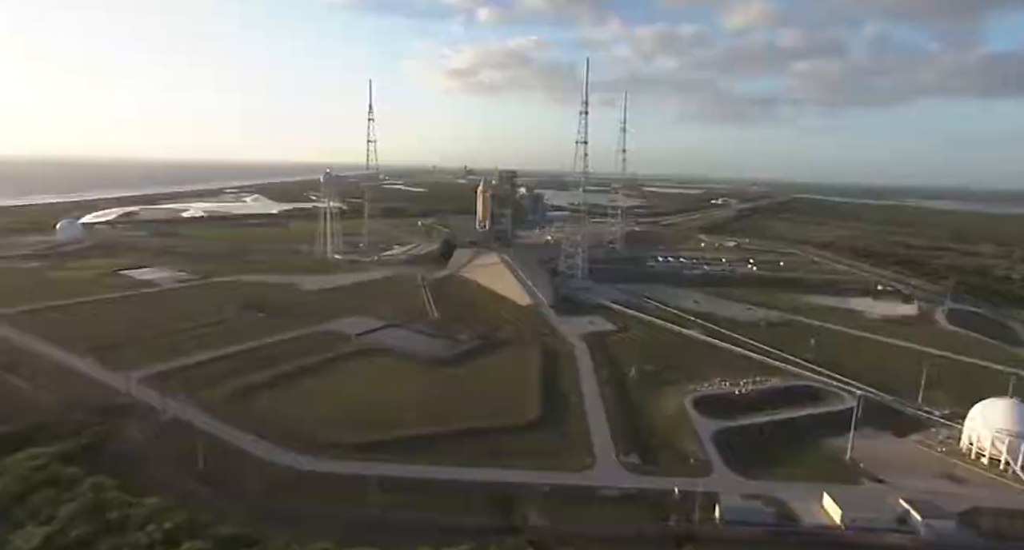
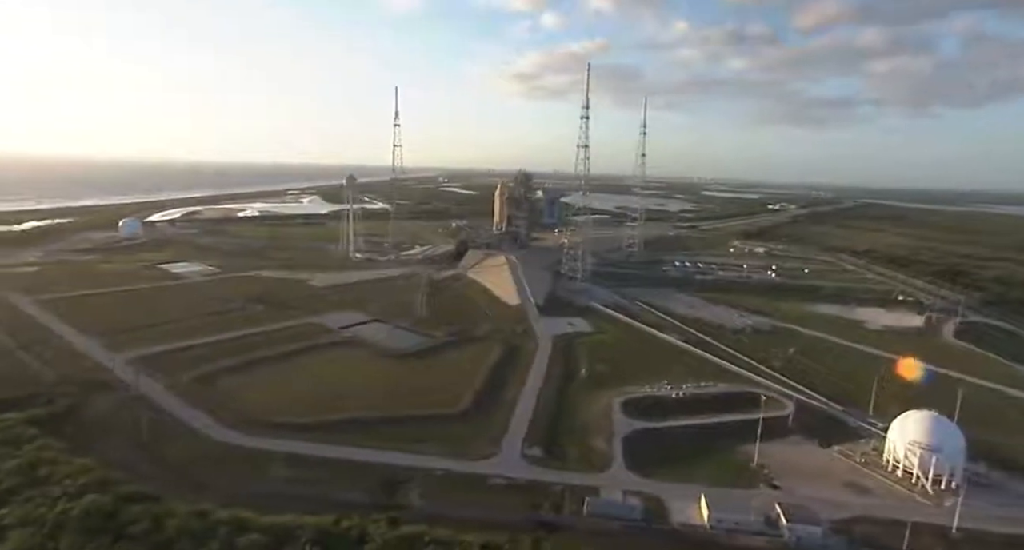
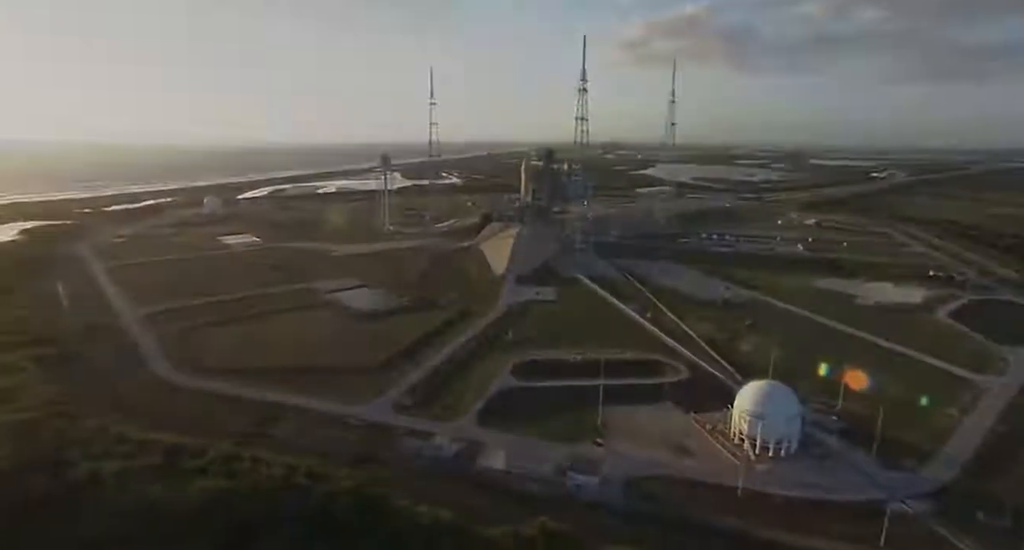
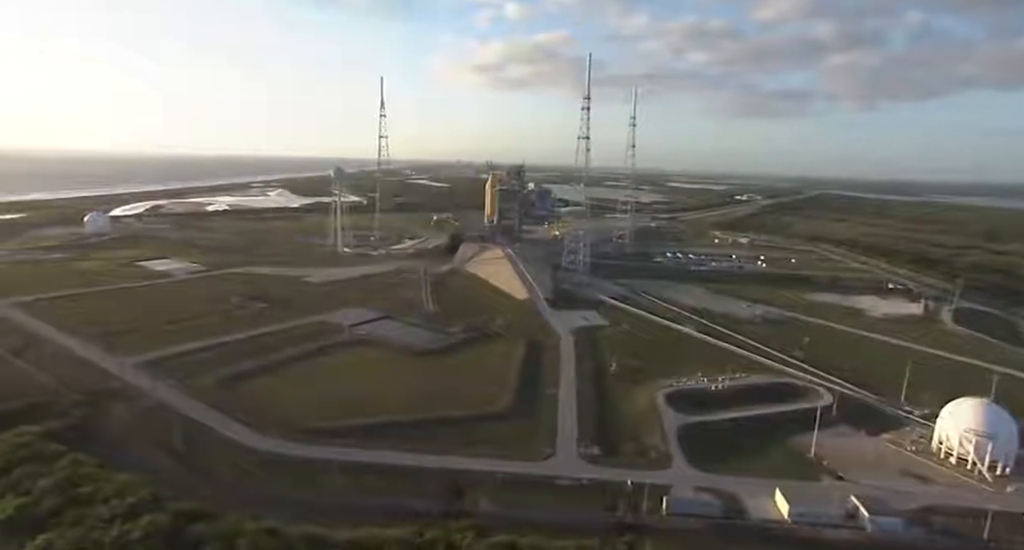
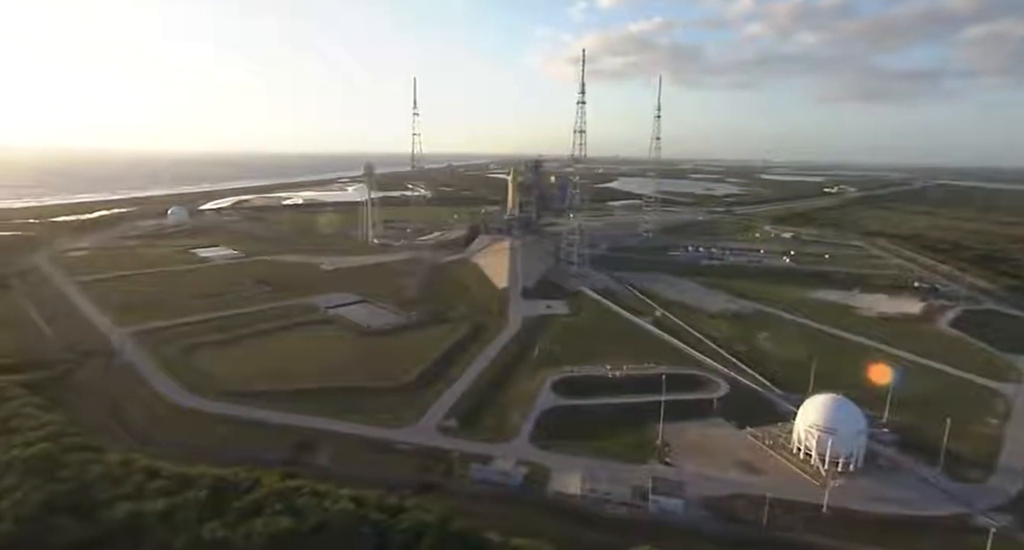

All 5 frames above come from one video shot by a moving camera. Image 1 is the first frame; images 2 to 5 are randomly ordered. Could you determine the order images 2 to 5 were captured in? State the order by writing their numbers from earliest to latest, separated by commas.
4, 2, 5, 3
